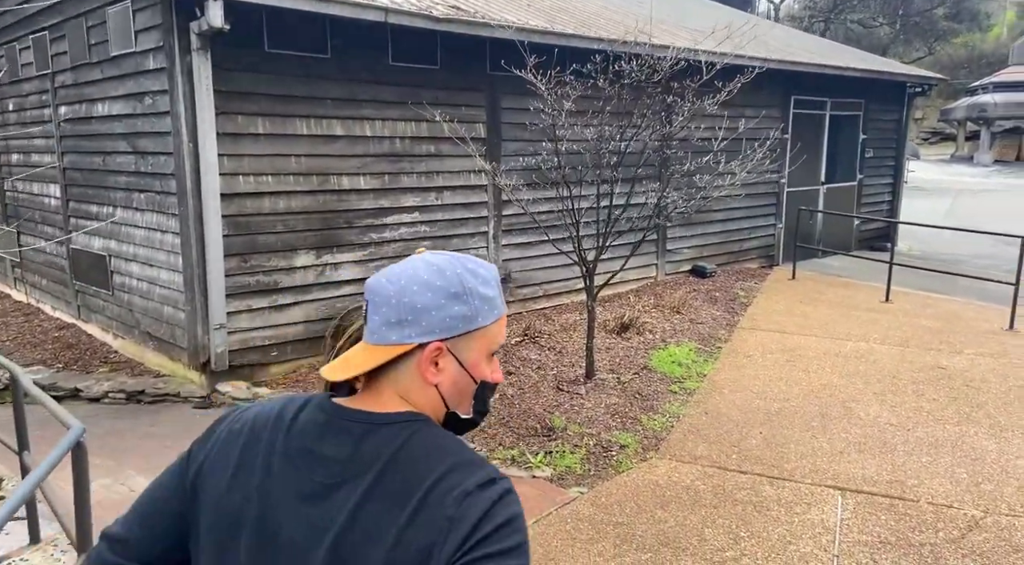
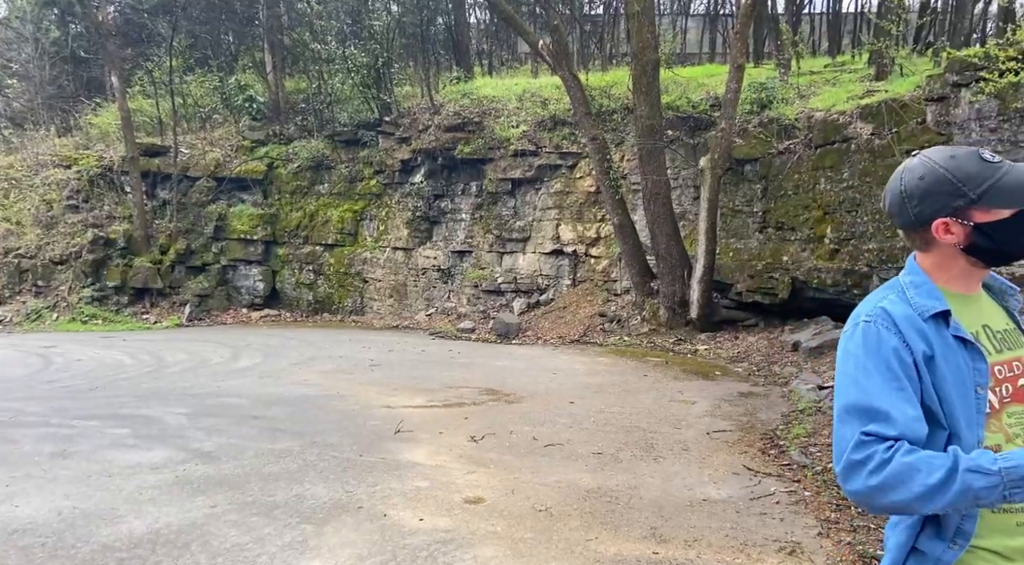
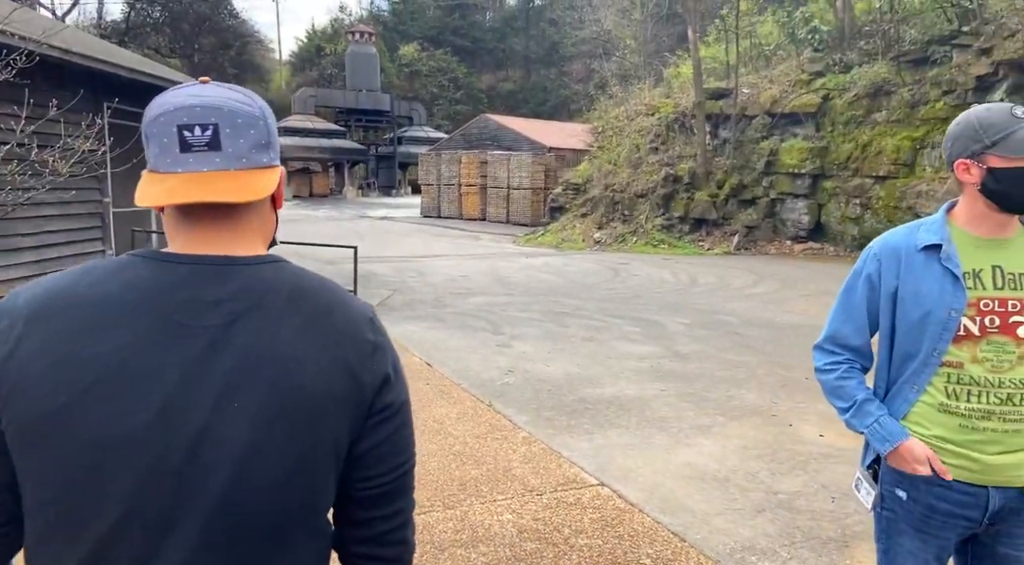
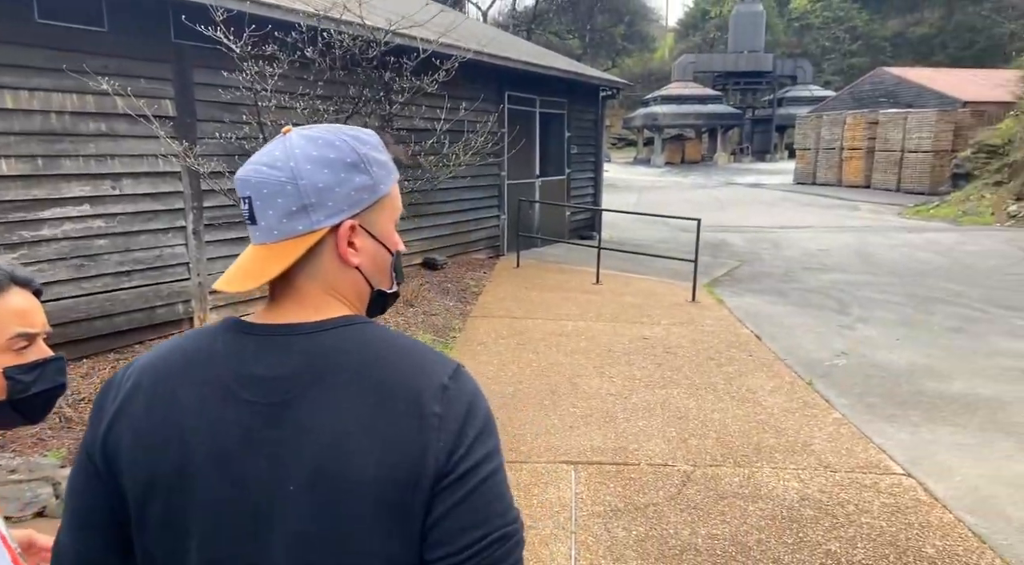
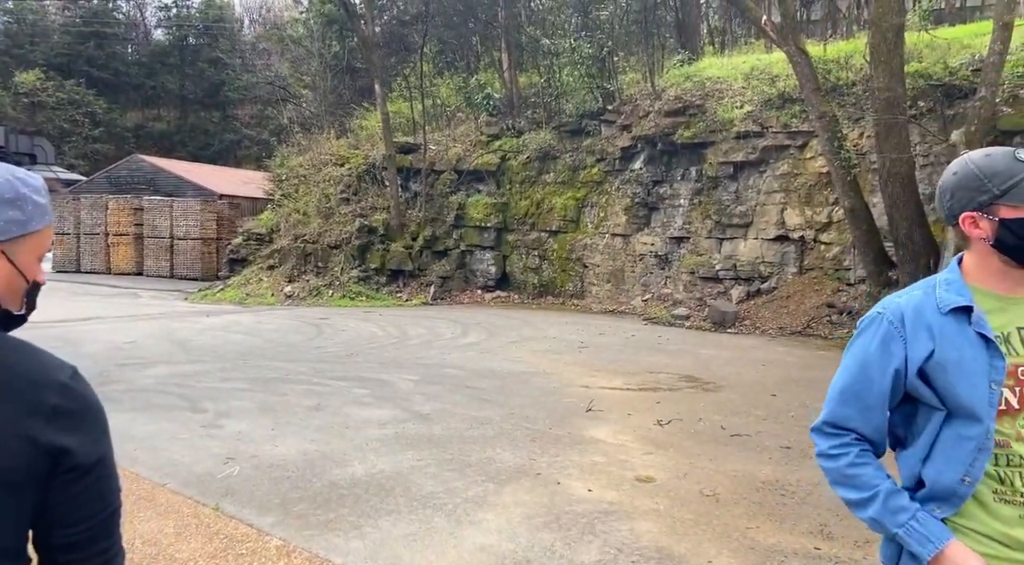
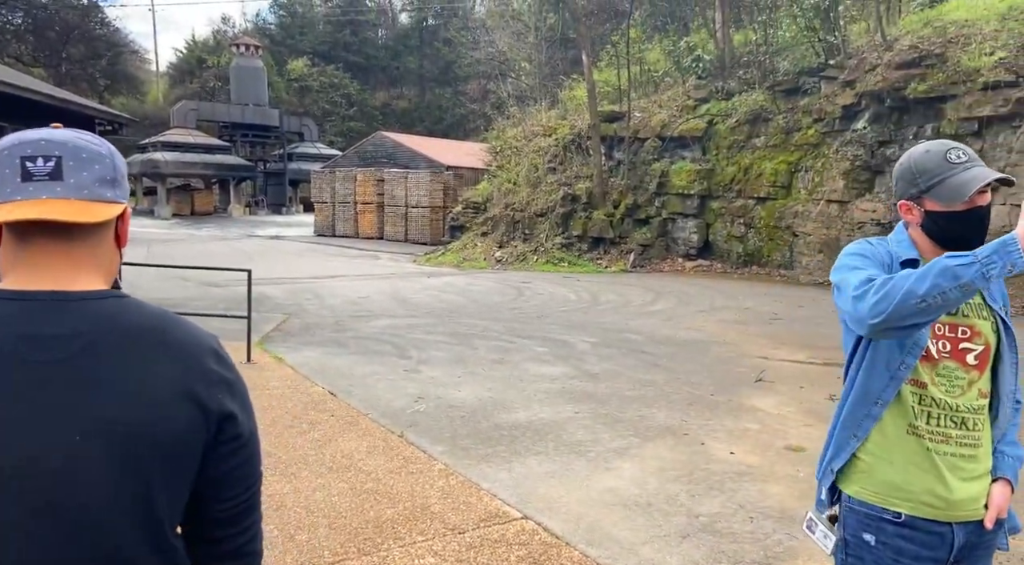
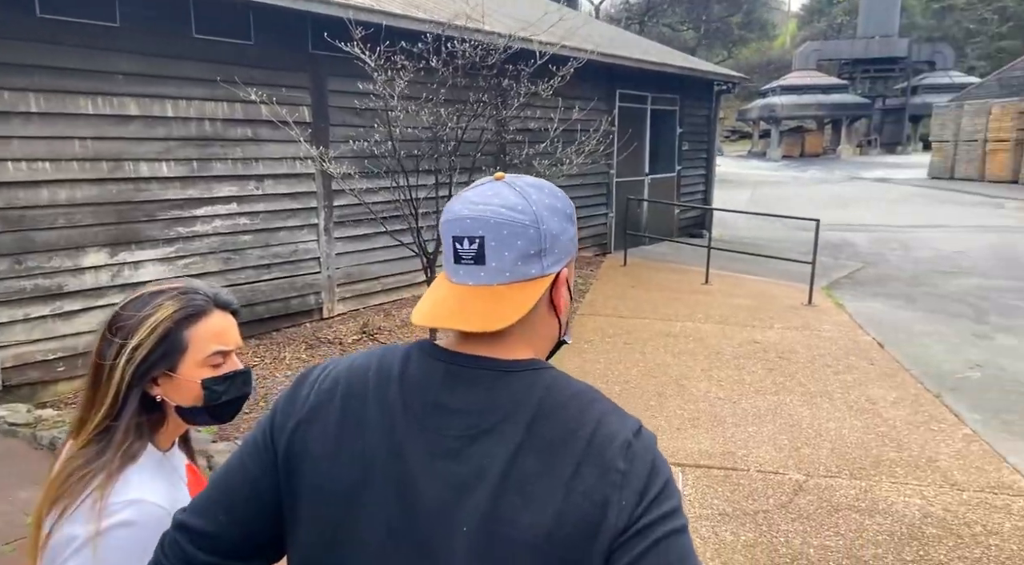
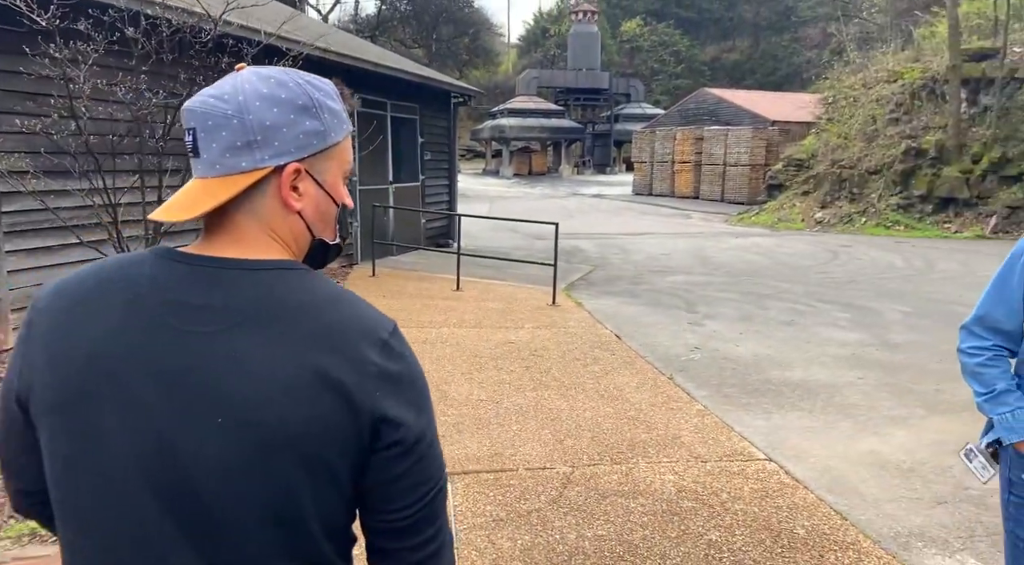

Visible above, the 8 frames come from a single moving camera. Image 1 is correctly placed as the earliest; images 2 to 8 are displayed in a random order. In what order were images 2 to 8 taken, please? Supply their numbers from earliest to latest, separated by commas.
7, 4, 8, 3, 6, 5, 2
